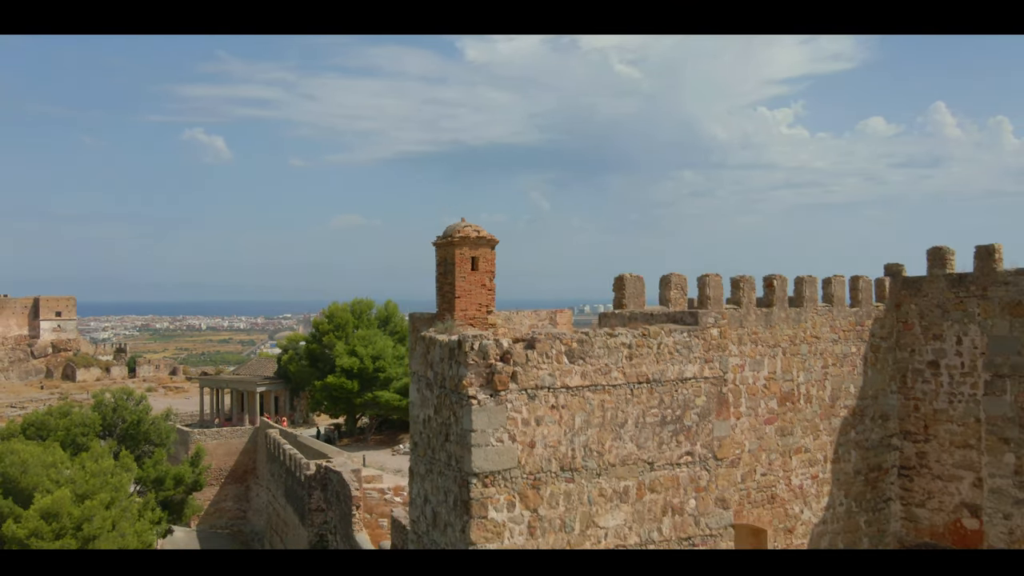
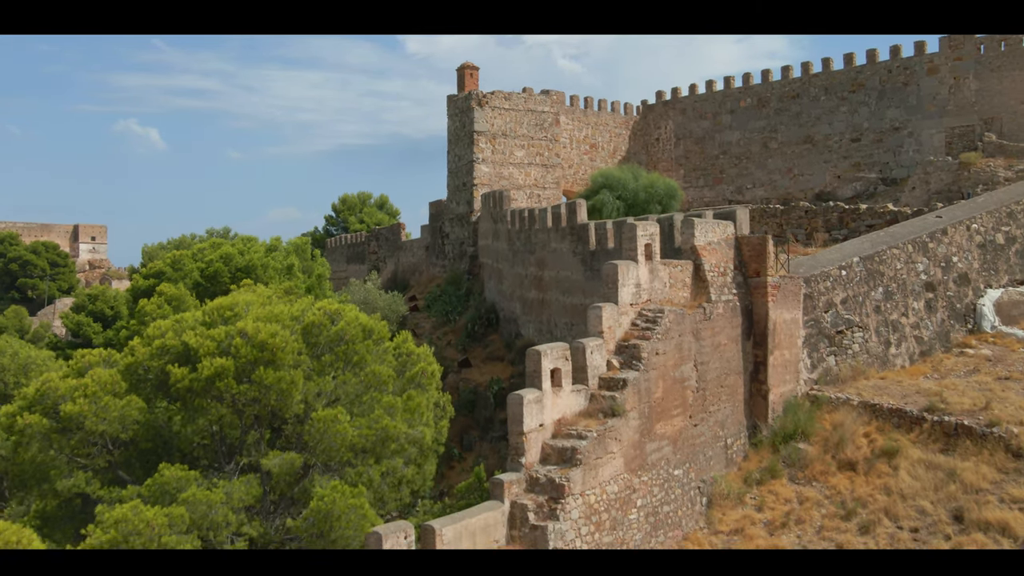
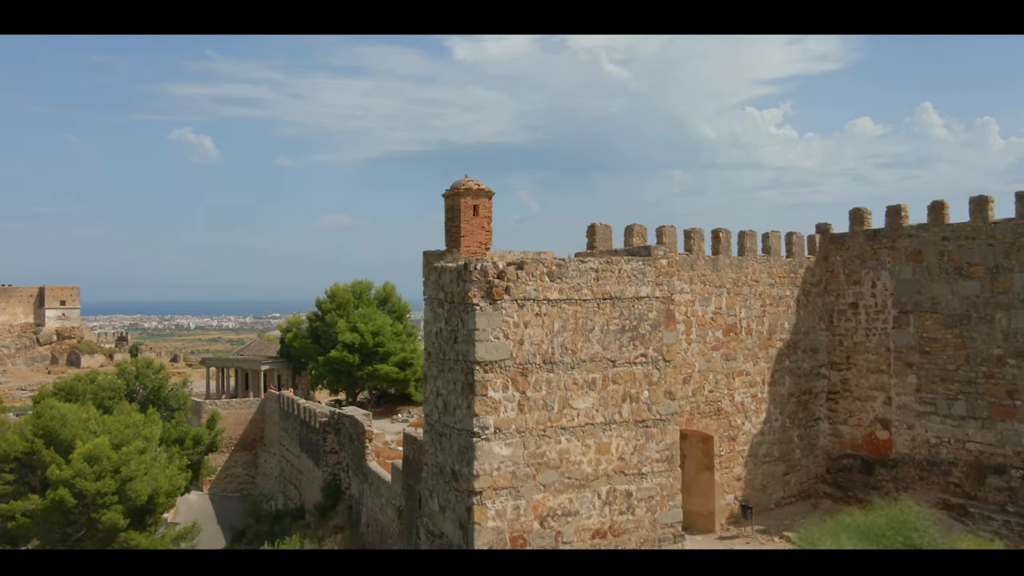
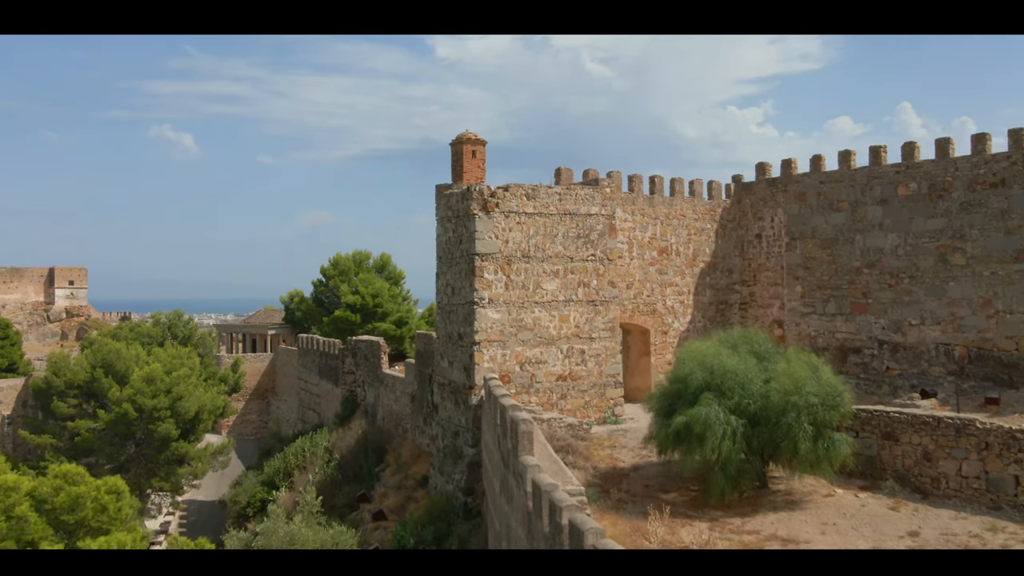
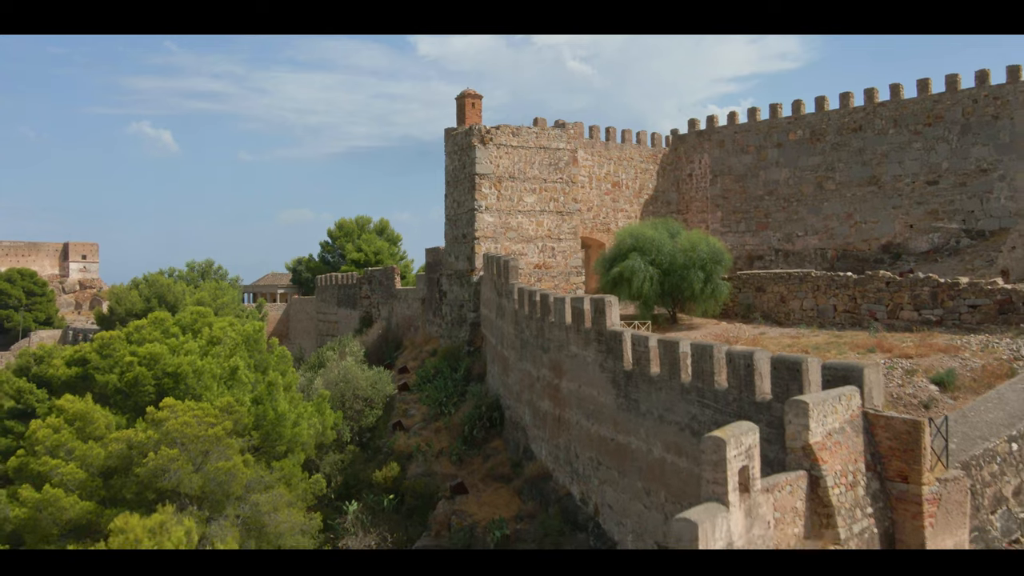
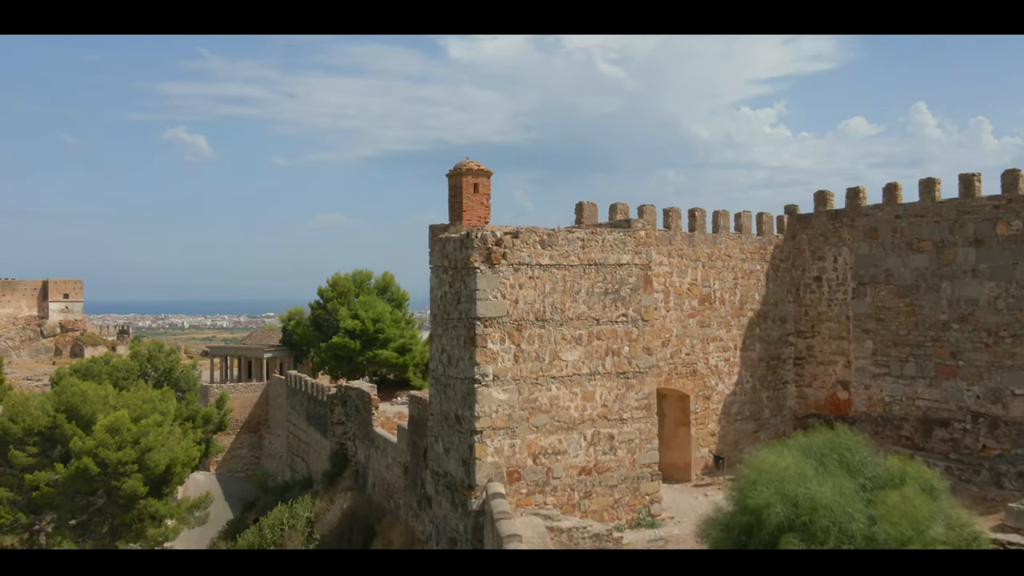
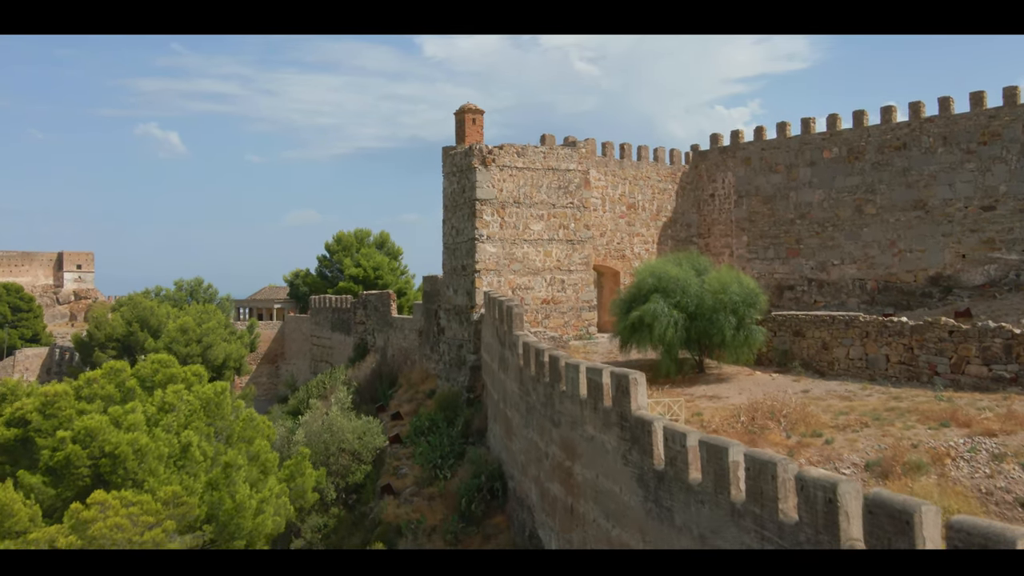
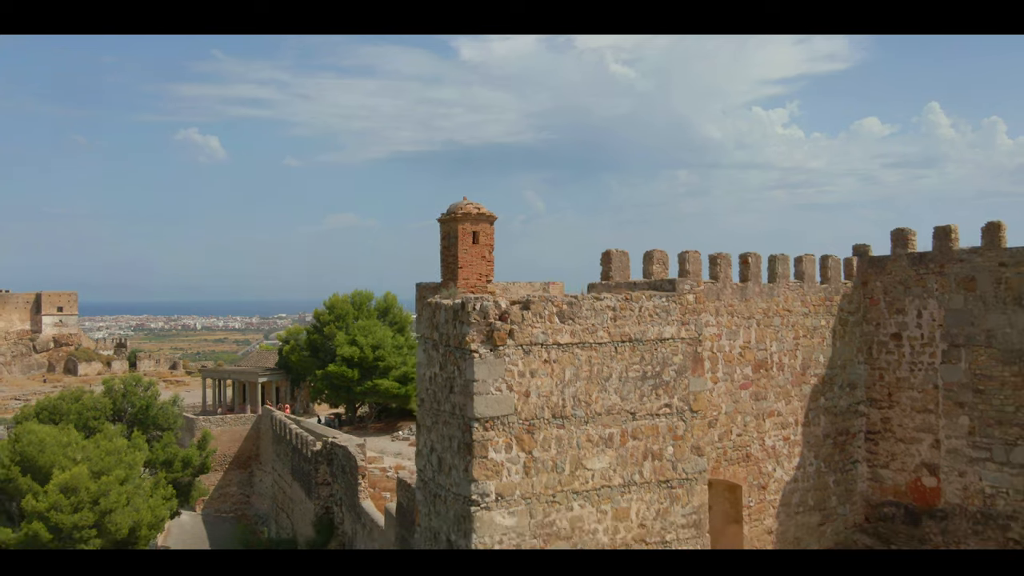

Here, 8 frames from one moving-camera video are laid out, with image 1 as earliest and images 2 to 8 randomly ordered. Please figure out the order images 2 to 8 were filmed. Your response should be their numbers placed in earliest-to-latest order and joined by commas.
8, 3, 6, 4, 7, 5, 2
